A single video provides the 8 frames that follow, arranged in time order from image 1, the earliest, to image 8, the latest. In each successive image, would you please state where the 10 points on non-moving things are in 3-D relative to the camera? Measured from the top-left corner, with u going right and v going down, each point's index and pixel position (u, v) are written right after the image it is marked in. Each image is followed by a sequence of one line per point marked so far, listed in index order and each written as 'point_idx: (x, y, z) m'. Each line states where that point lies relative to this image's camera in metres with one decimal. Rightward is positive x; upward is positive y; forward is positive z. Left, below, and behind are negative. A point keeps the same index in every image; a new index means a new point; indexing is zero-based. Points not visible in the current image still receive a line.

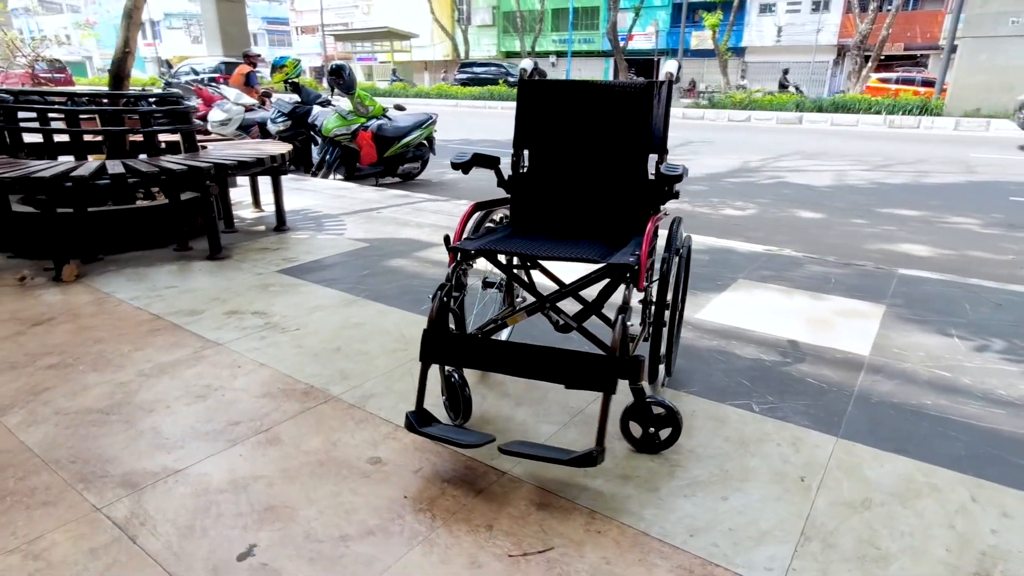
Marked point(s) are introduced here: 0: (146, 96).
0: (-3.2, +1.7, +5.0) m
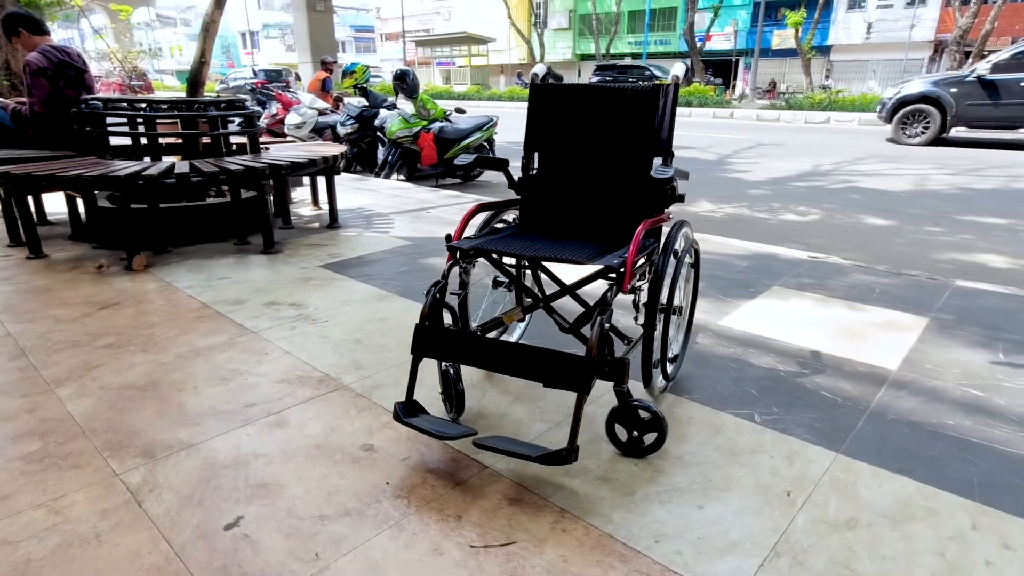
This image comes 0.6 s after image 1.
0: (-2.8, +1.7, +5.4) m
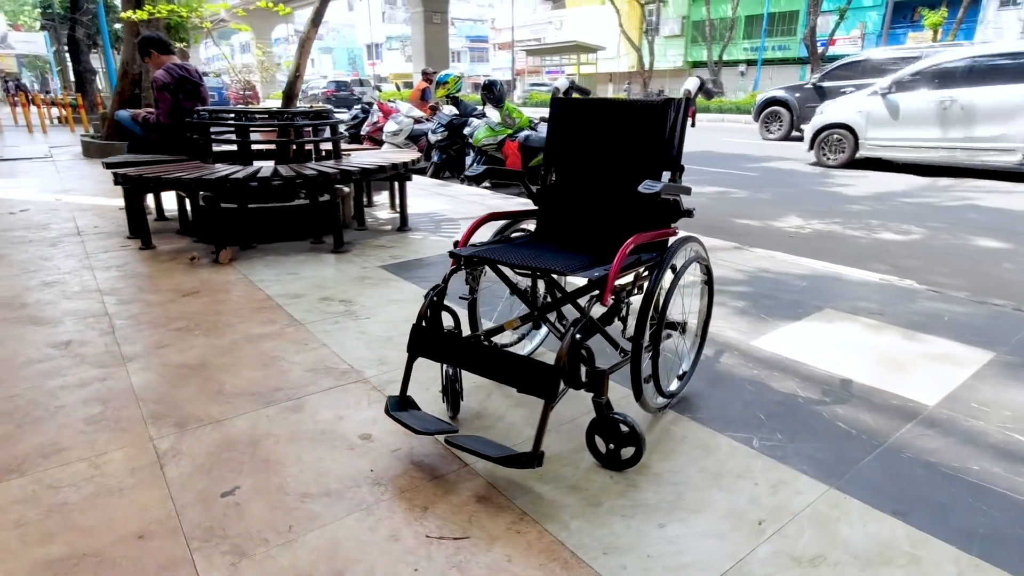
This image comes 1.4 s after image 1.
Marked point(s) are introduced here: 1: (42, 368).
0: (-2.1, +1.8, +5.9) m
1: (-2.3, -0.4, +2.9) m
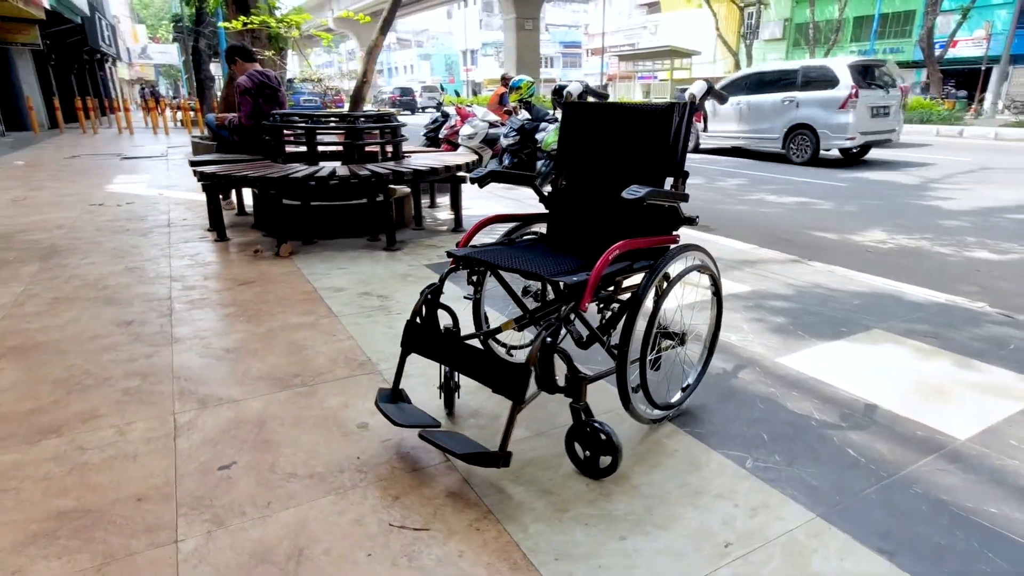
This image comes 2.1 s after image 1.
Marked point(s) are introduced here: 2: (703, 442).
0: (-1.6, +1.8, +6.2) m
1: (-2.2, -0.3, +3.3) m
2: (+0.7, -0.6, +2.2) m
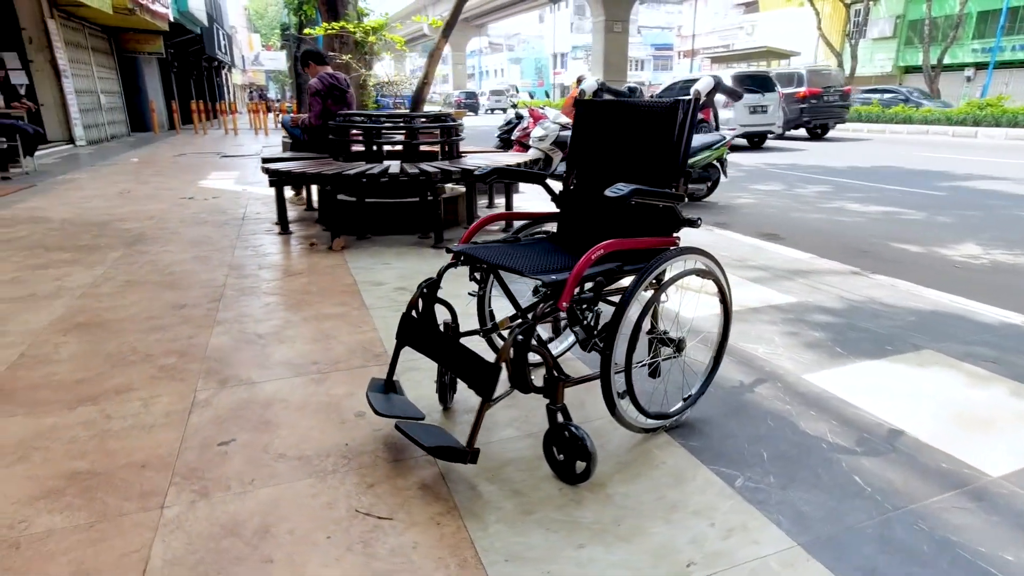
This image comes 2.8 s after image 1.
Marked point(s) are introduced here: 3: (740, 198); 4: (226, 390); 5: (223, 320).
0: (-1.0, +1.9, +6.4) m
1: (-2.1, -0.2, +3.5) m
2: (+0.7, -0.6, +2.1) m
3: (+3.9, +1.5, +9.9) m
4: (-1.3, -0.5, +2.6) m
5: (-1.8, -0.2, +3.5) m
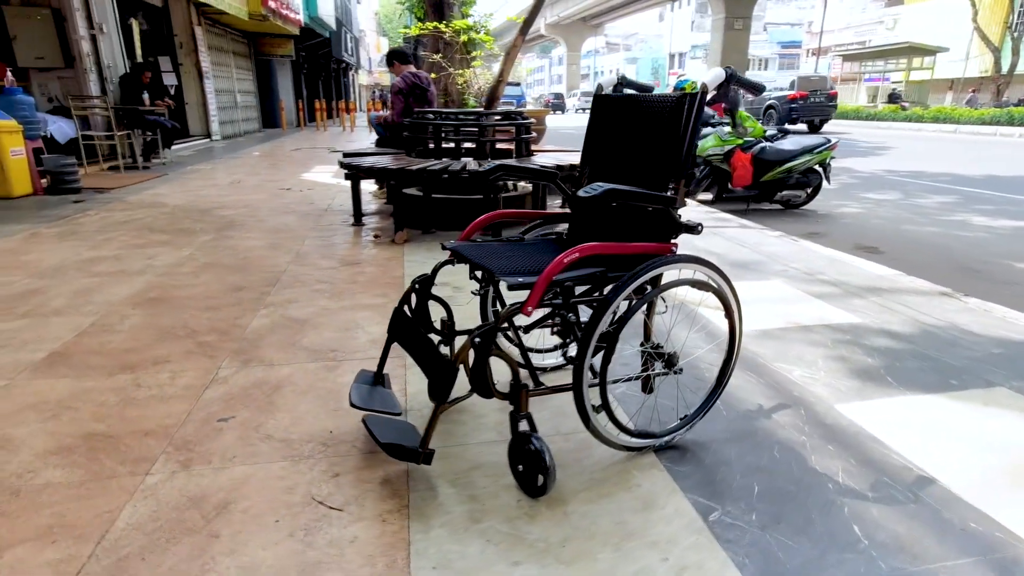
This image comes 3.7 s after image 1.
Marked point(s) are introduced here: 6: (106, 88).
0: (-0.2, +1.9, +6.4) m
1: (-1.9, -0.1, +3.8) m
2: (+0.5, -0.6, +1.9) m
3: (+5.2, +1.3, +9.1) m
4: (-1.3, -0.4, +2.8) m
5: (-1.6, -0.1, +3.8) m
6: (-8.1, +4.1, +11.8) m
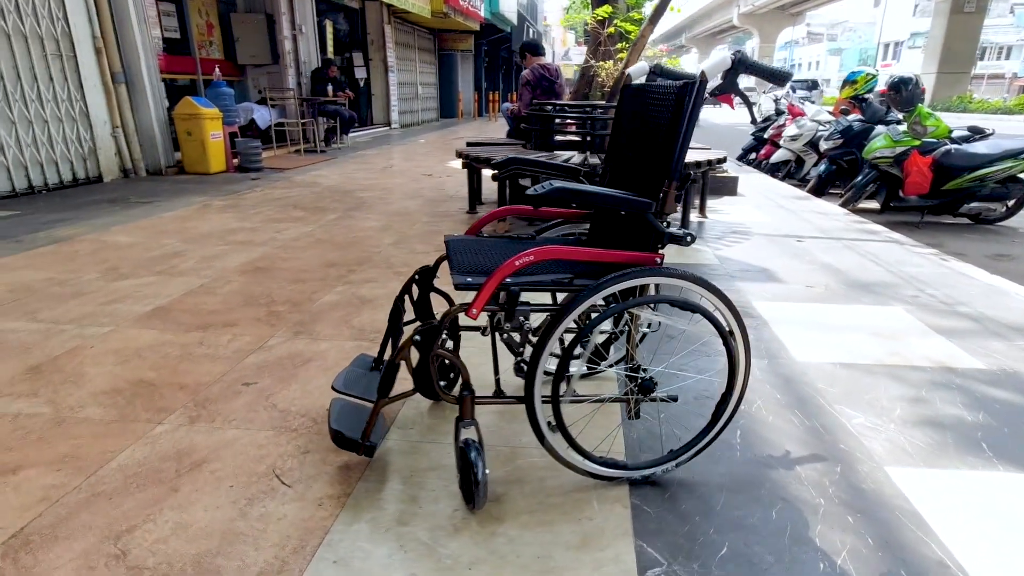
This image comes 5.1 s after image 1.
0: (+1.1, +1.9, +6.2) m
1: (-1.5, +0.1, +4.1) m
2: (+0.4, -0.7, +1.7) m
3: (+6.9, +0.8, +7.4) m
4: (-1.1, -0.3, +3.0) m
5: (-1.1, 0.0, +4.0) m
6: (-4.9, +4.8, +13.4) m
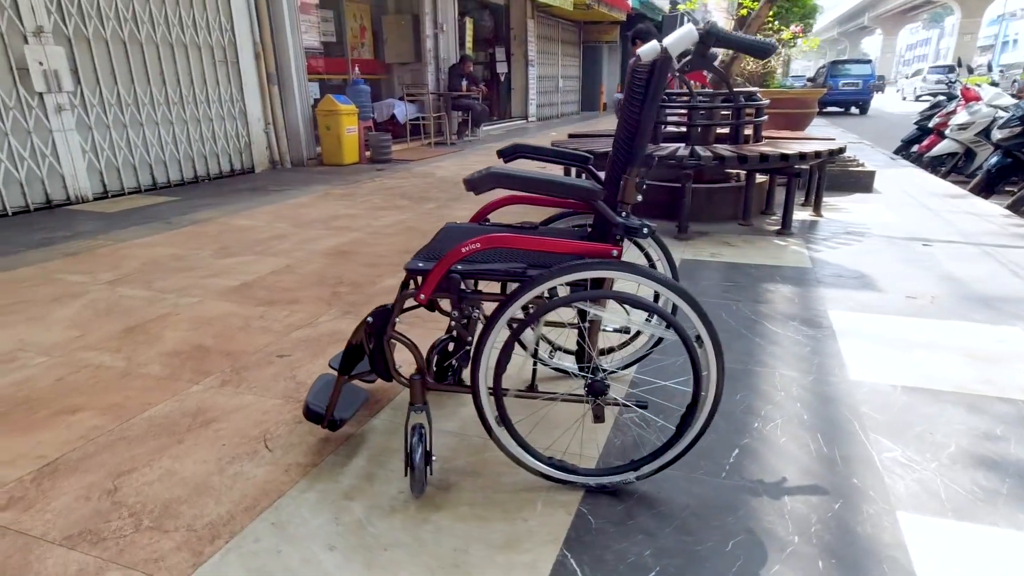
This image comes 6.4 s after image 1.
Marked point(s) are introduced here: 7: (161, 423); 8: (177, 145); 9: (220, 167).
0: (+2.0, +1.9, +5.7) m
1: (-1.0, +0.2, +4.4) m
2: (+0.2, -0.7, +1.6) m
3: (+7.9, +0.5, +5.6) m
4: (-1.0, -0.2, +3.2) m
5: (-0.7, +0.1, +4.2) m
6: (-2.0, +5.1, +14.2) m
7: (-1.3, -0.5, +2.2) m
8: (-4.6, +2.0, +8.0) m
9: (-4.3, +1.8, +8.6) m
